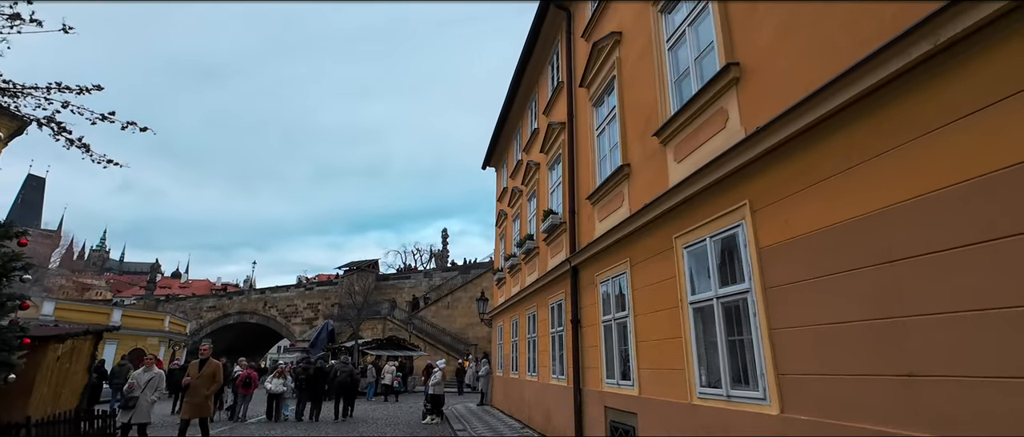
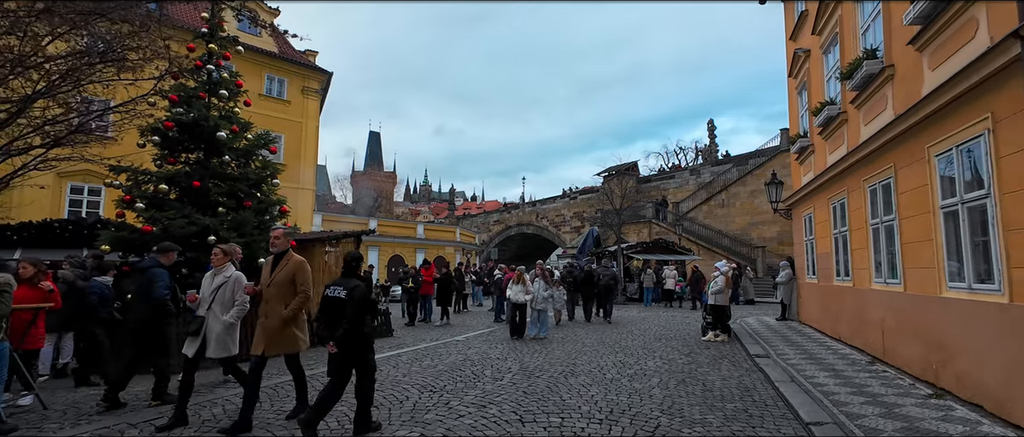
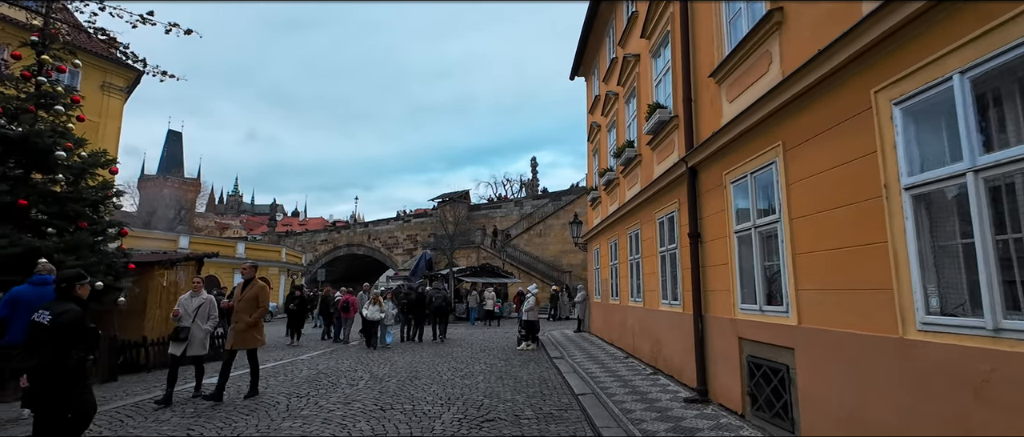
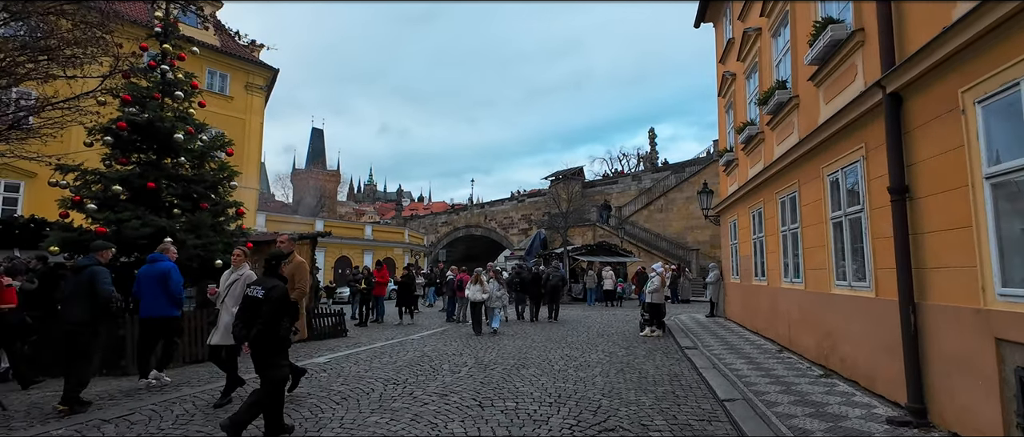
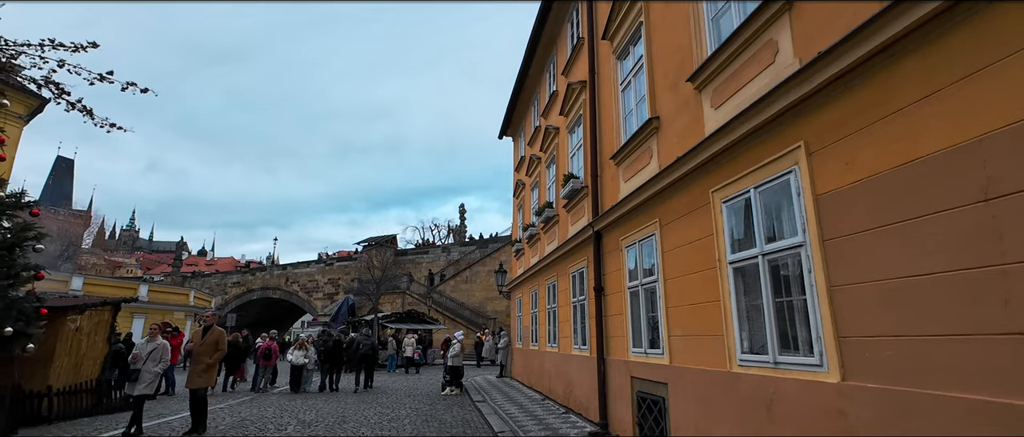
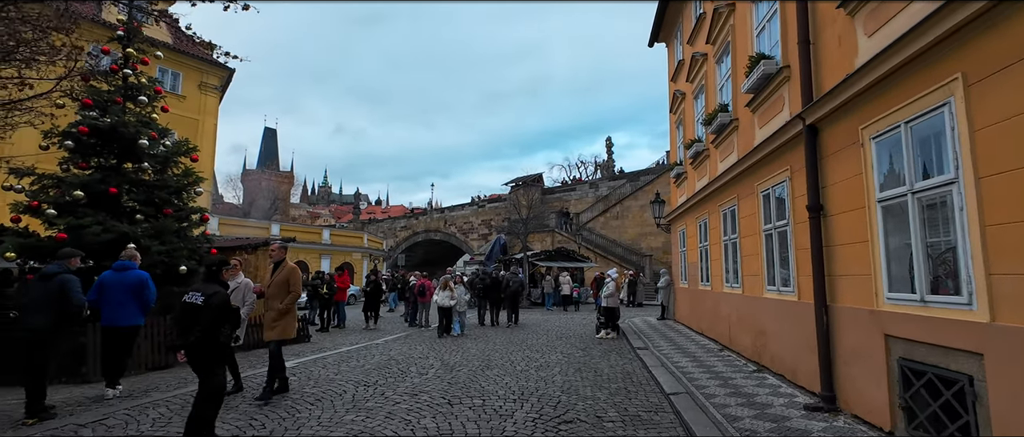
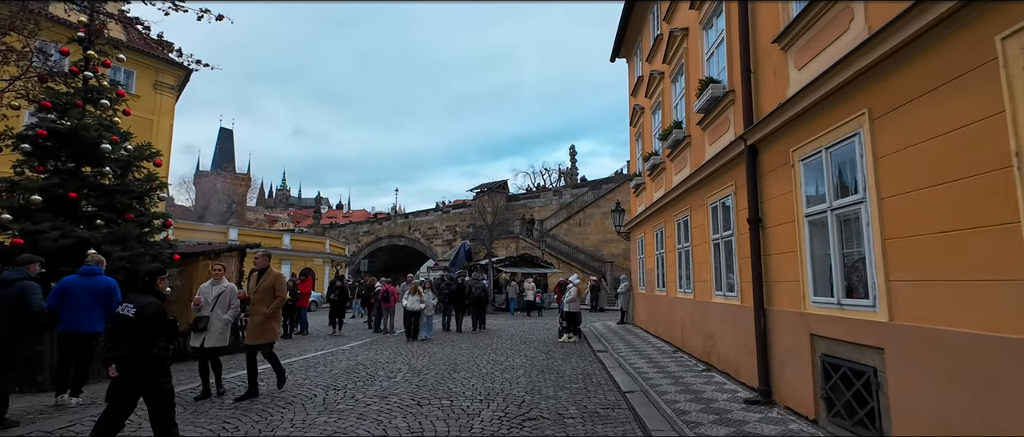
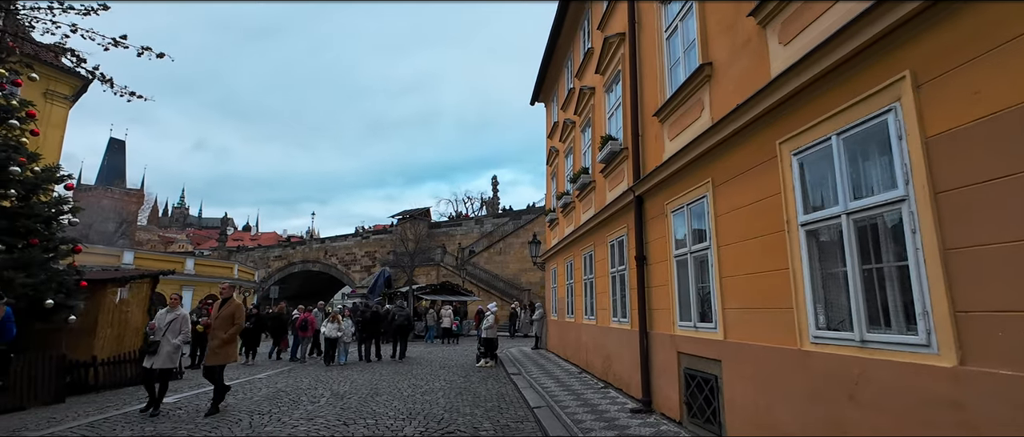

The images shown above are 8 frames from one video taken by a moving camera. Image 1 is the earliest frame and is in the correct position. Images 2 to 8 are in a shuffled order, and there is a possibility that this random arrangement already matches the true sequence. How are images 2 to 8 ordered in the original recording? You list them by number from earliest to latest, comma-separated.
5, 8, 3, 7, 6, 4, 2
